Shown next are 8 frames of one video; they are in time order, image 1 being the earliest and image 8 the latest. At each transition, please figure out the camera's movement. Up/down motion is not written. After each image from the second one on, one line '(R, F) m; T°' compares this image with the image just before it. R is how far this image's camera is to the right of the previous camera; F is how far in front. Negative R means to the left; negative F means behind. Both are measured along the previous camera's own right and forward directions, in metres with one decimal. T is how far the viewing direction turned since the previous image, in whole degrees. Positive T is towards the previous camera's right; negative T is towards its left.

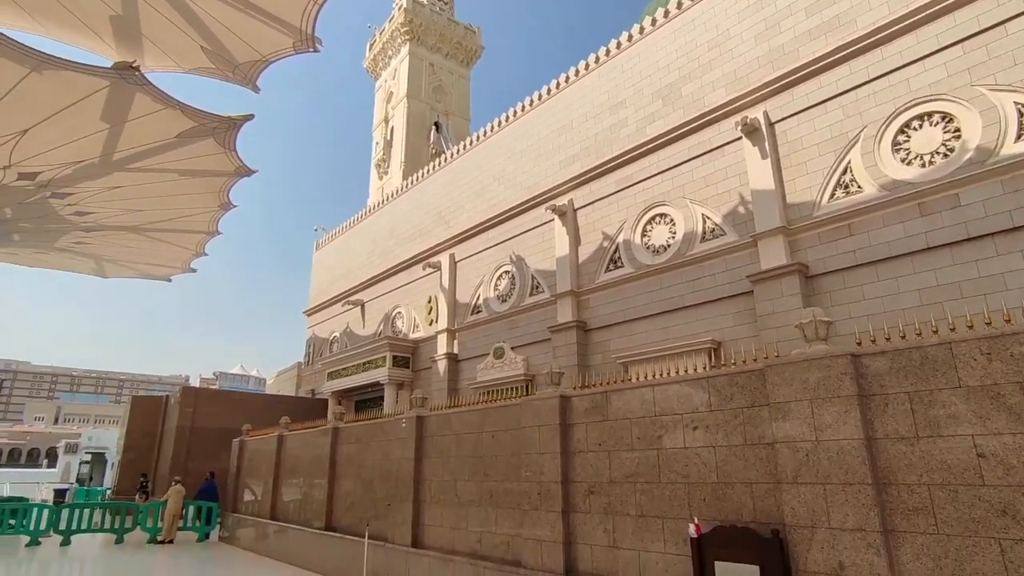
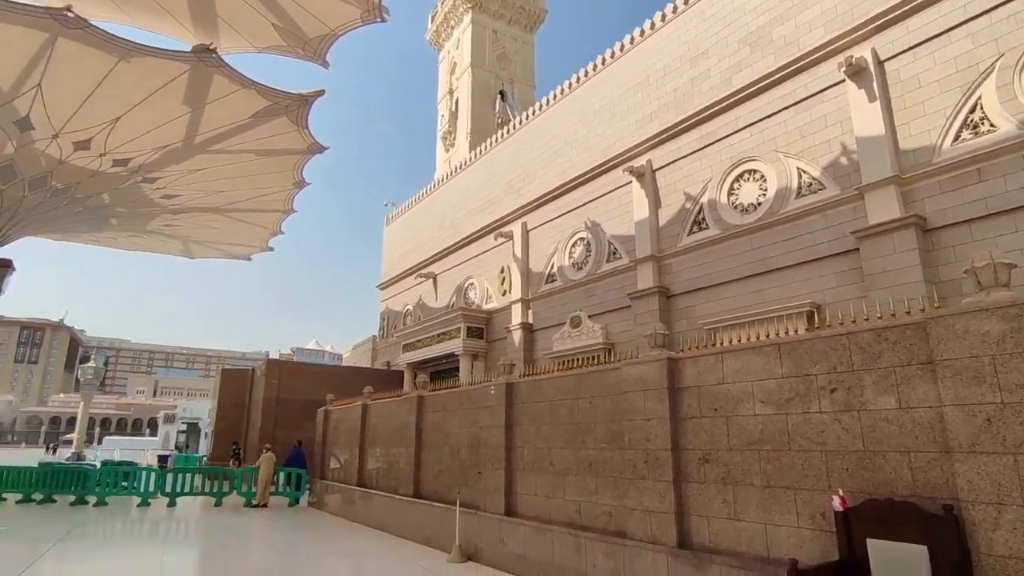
(-0.2, +0.2) m; -6°
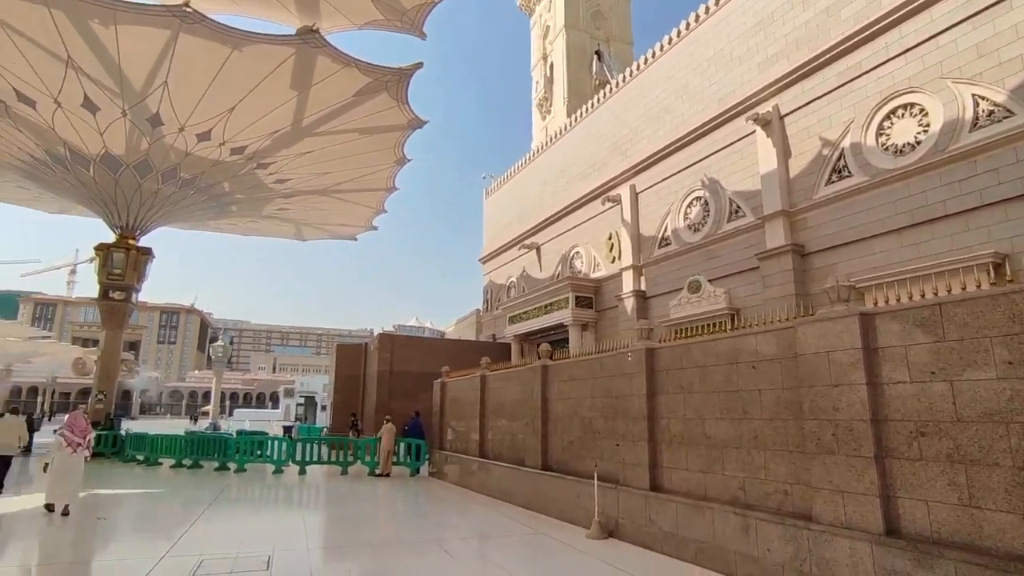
(-0.3, +0.3) m; -9°
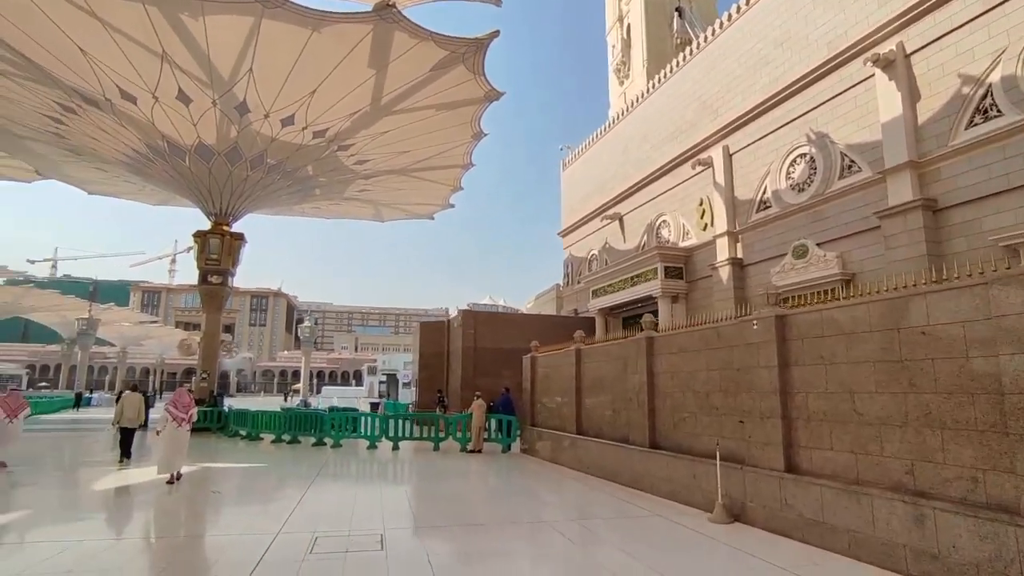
(-0.3, +0.3) m; -7°
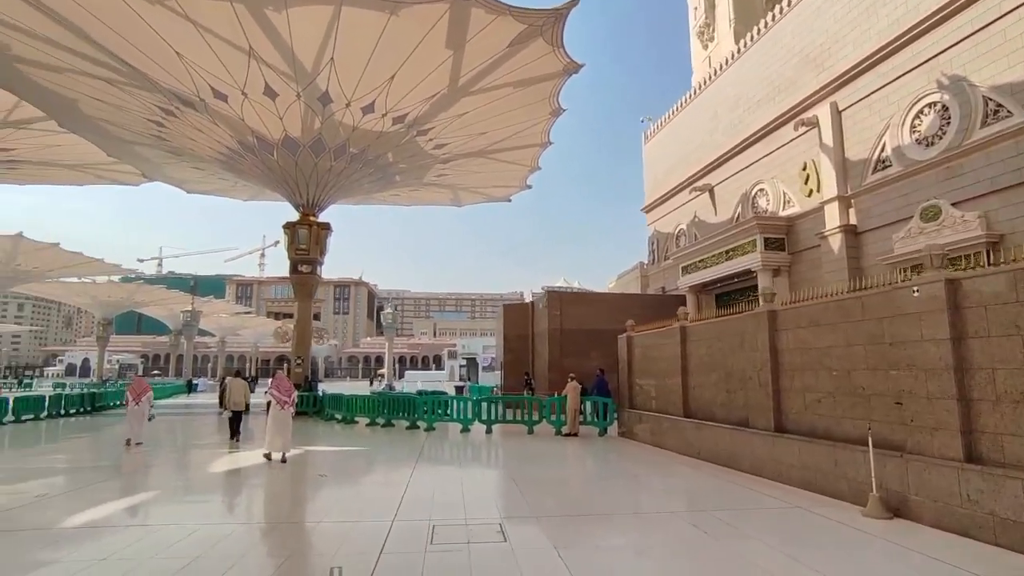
(-0.3, +0.3) m; -7°
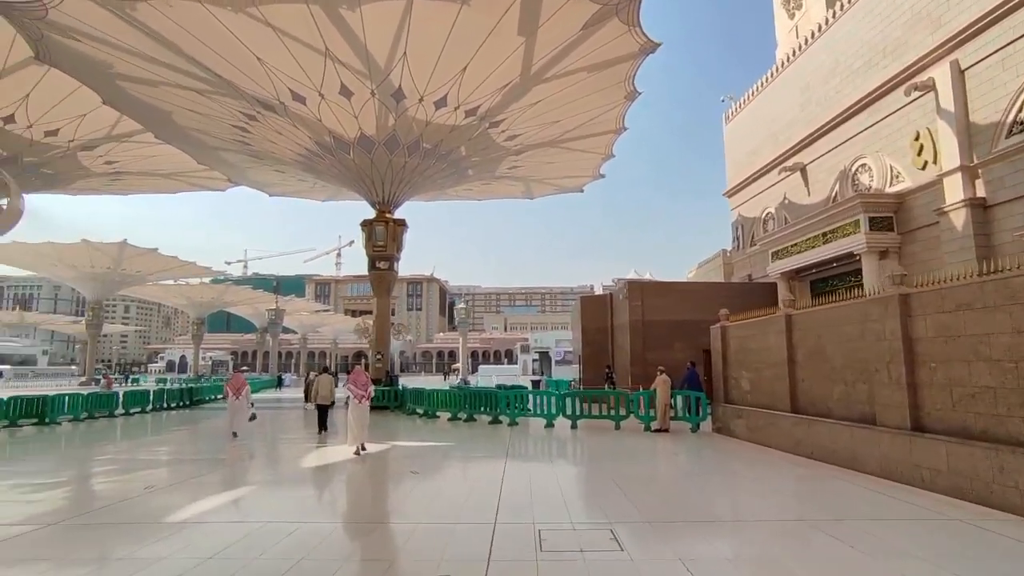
(-0.2, +0.3) m; -7°
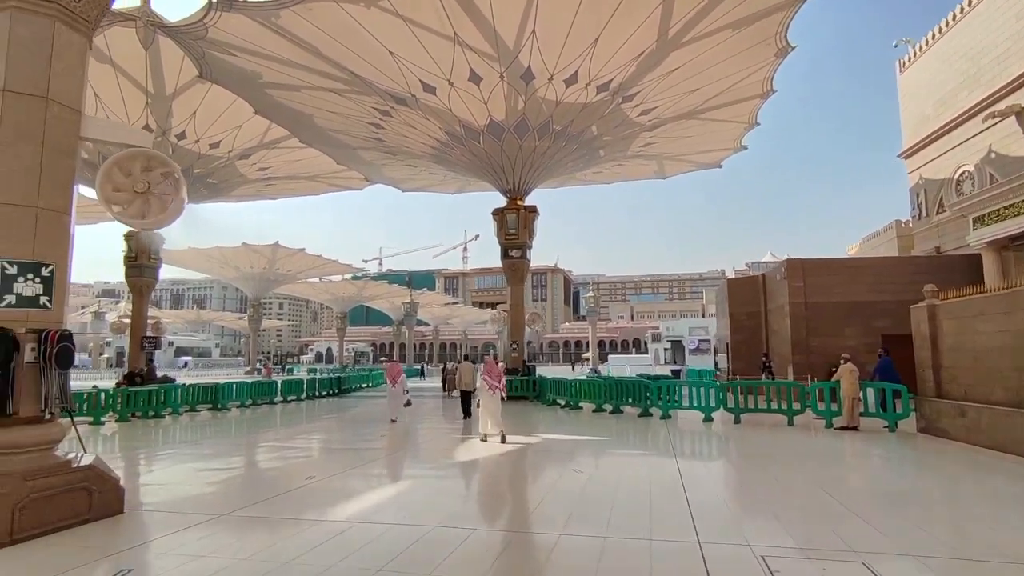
(-0.4, +0.6) m; -12°
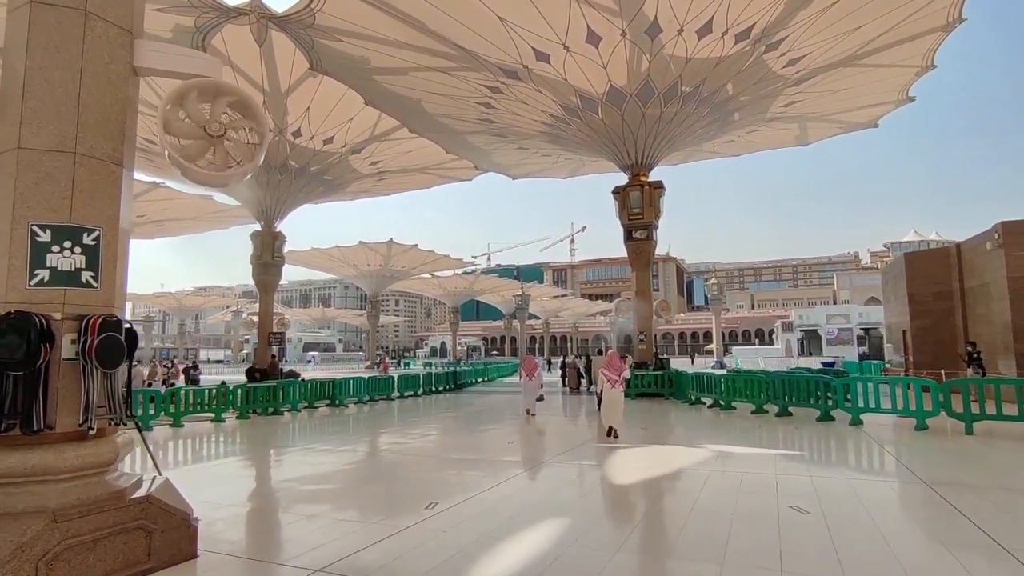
(-0.5, +1.4) m; -10°
